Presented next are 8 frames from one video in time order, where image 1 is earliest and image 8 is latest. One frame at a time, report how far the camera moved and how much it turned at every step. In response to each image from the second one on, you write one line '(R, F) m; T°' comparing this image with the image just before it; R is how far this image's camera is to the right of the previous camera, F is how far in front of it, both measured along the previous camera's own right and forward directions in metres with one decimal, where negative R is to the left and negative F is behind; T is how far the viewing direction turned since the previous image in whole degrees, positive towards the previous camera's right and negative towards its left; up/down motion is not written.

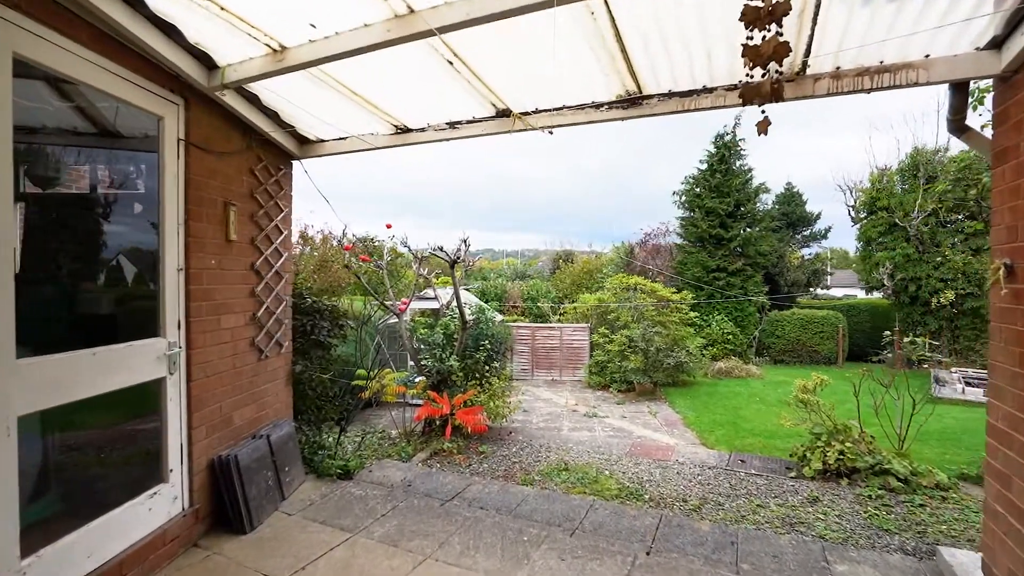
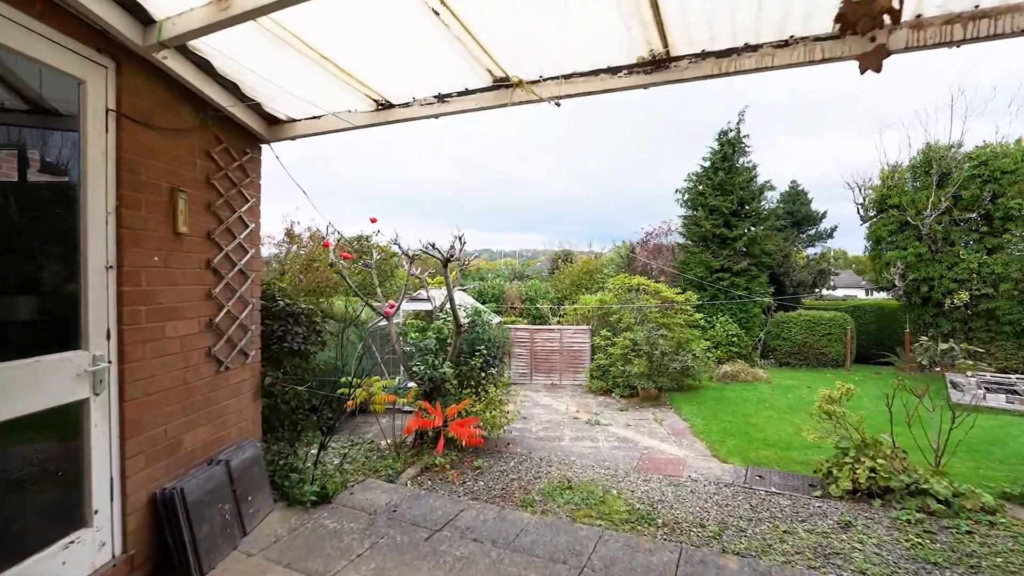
(0.0, +0.4) m; 0°
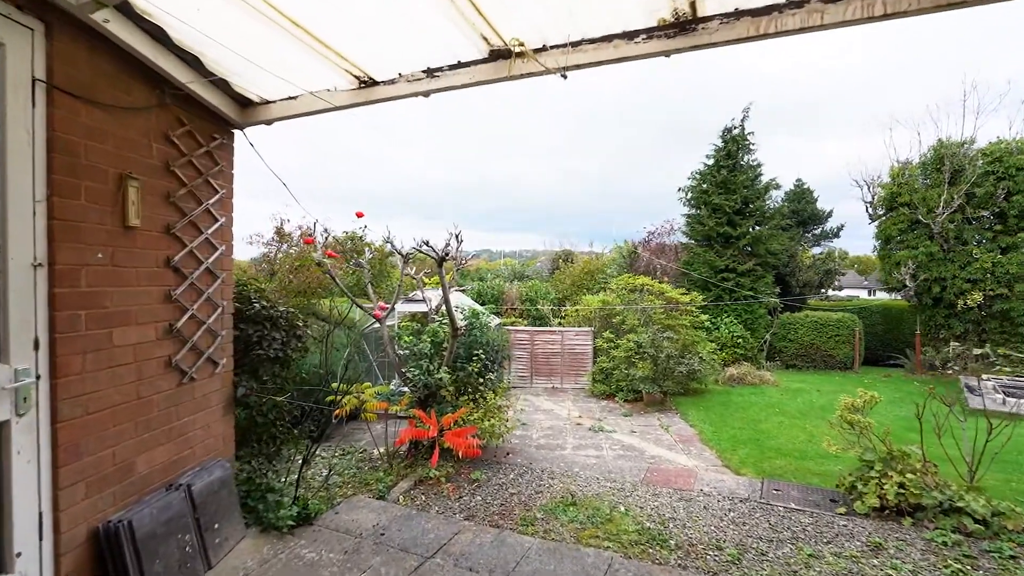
(0.0, +0.3) m; 0°
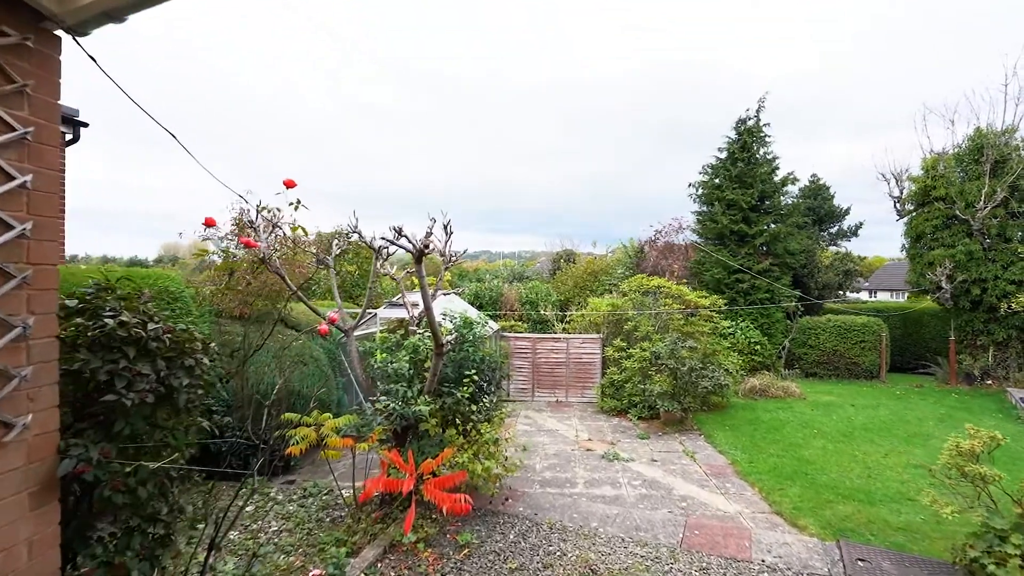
(0.0, +1.1) m; 0°
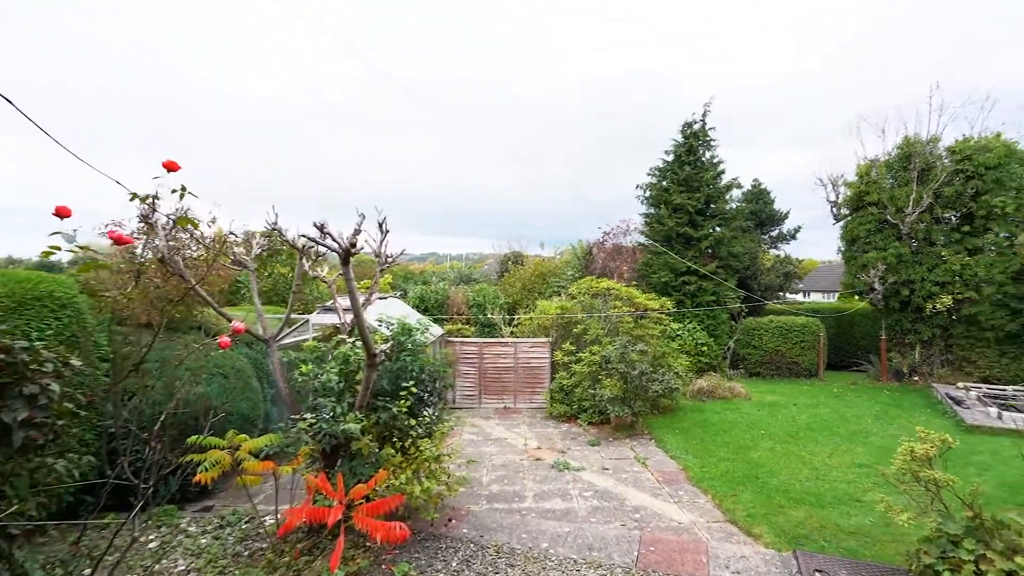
(+0.1, +0.3) m; +5°
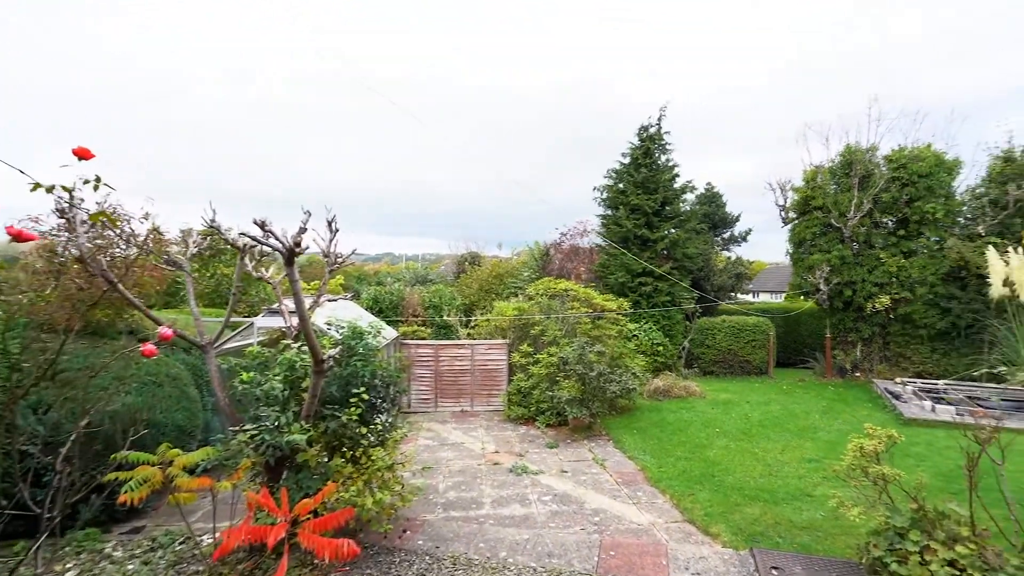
(0.0, +0.1) m; +4°
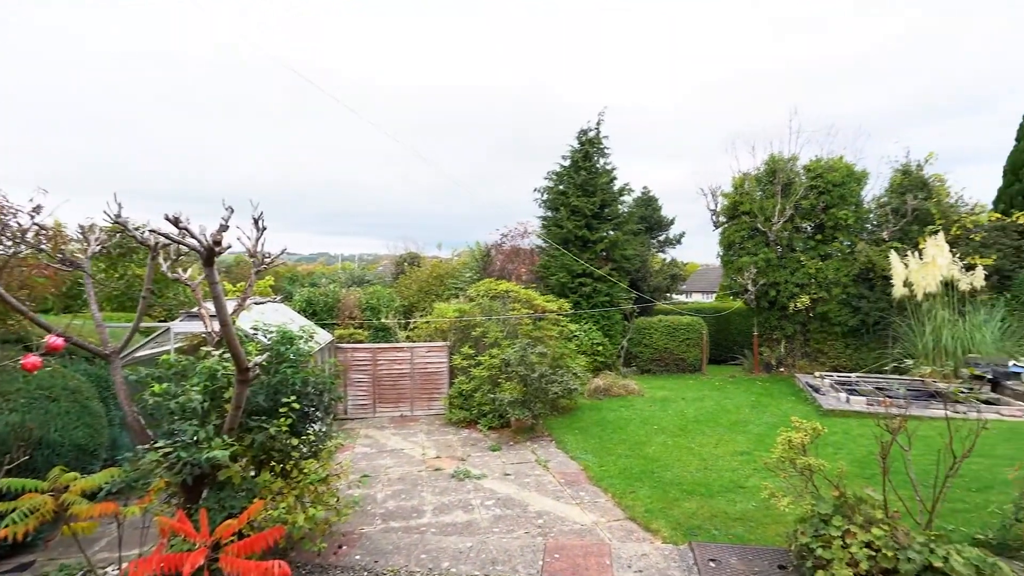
(0.0, +0.1) m; +6°
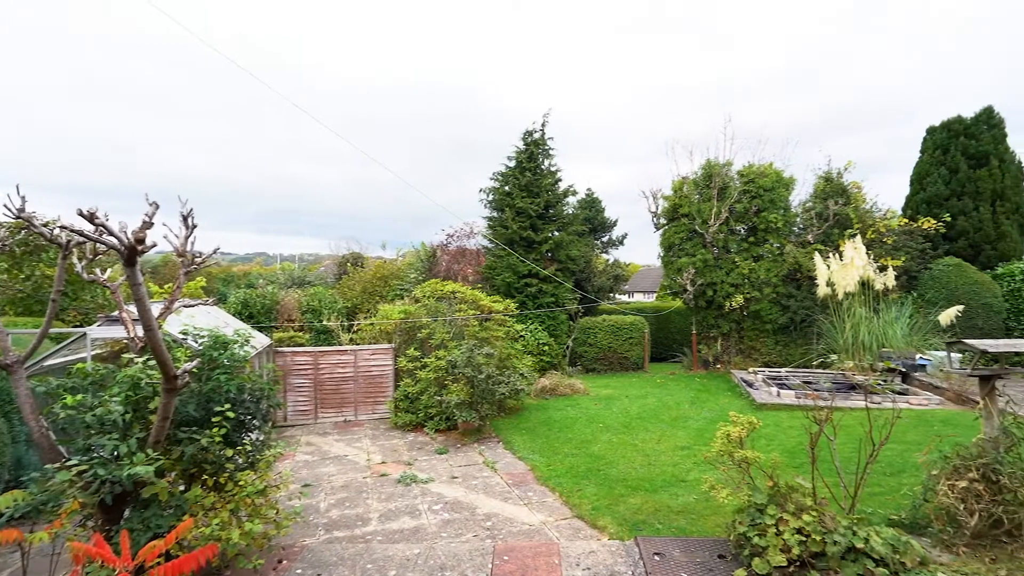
(0.0, 0.0) m; +6°
